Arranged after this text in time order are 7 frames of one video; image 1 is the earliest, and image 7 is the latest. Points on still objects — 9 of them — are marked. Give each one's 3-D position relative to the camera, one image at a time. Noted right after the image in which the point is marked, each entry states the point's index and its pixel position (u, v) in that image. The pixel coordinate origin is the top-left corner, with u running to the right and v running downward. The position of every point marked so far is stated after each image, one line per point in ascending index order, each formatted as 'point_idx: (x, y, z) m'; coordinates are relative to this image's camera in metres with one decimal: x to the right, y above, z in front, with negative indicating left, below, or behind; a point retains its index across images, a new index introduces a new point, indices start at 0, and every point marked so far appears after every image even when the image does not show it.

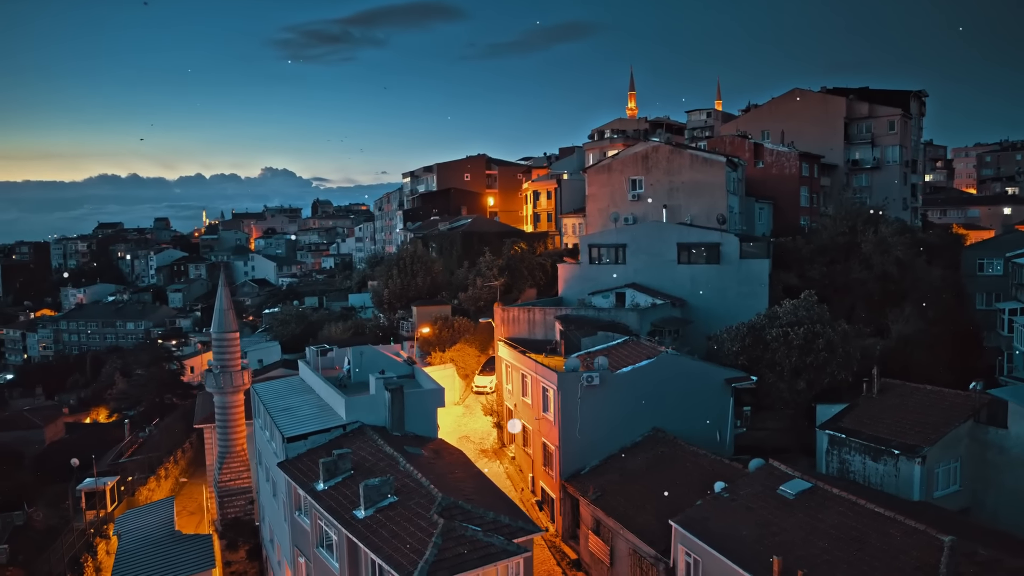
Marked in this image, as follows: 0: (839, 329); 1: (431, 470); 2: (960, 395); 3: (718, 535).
0: (+7.3, -0.9, +15.0) m
1: (-1.3, -3.0, +10.9) m
2: (+7.9, -1.9, +11.9) m
3: (+2.8, -3.4, +9.2) m
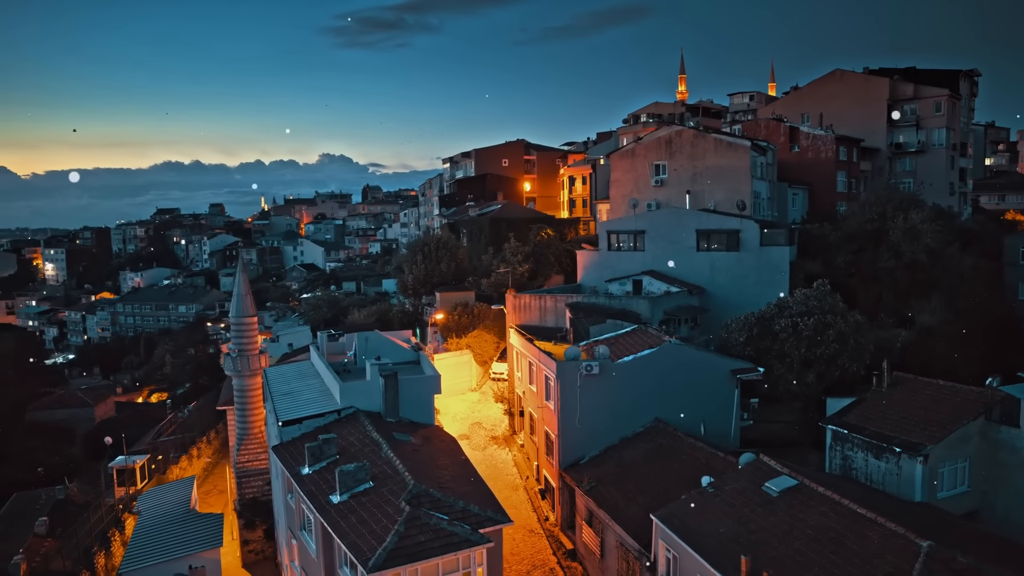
0: (+7.2, -0.7, +14.3) m
1: (-1.6, -2.7, +10.9) m
2: (+7.7, -1.7, +11.2) m
3: (+2.4, -3.2, +8.9) m
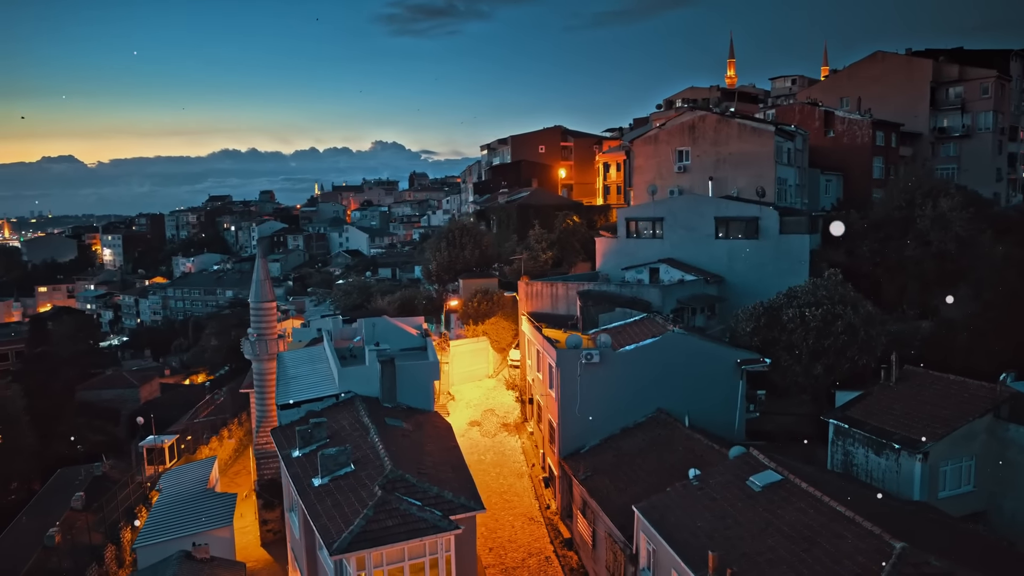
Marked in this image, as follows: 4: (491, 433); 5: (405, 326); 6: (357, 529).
0: (+7.2, -0.5, +13.8) m
1: (-1.8, -2.5, +10.9) m
2: (+7.5, -1.6, +10.6) m
3: (+2.1, -3.1, +8.7) m
4: (-0.6, -4.3, +20.0) m
5: (-2.9, -1.0, +17.8) m
6: (-1.8, -2.8, +7.9) m
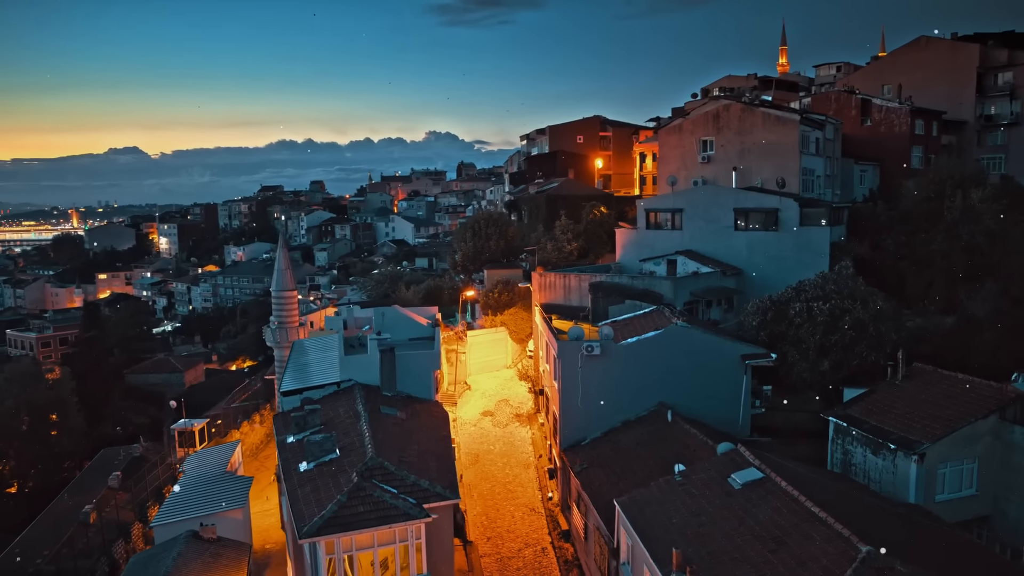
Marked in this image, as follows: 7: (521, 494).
0: (+7.2, -0.4, +13.3) m
1: (-2.0, -2.3, +11.0) m
2: (+7.3, -1.5, +10.2) m
3: (+1.8, -3.0, +8.6) m
4: (-0.3, -4.0, +20.1) m
5: (-2.6, -0.7, +18.0) m
6: (-2.2, -2.7, +8.0) m
7: (+0.2, -4.8, +15.7) m
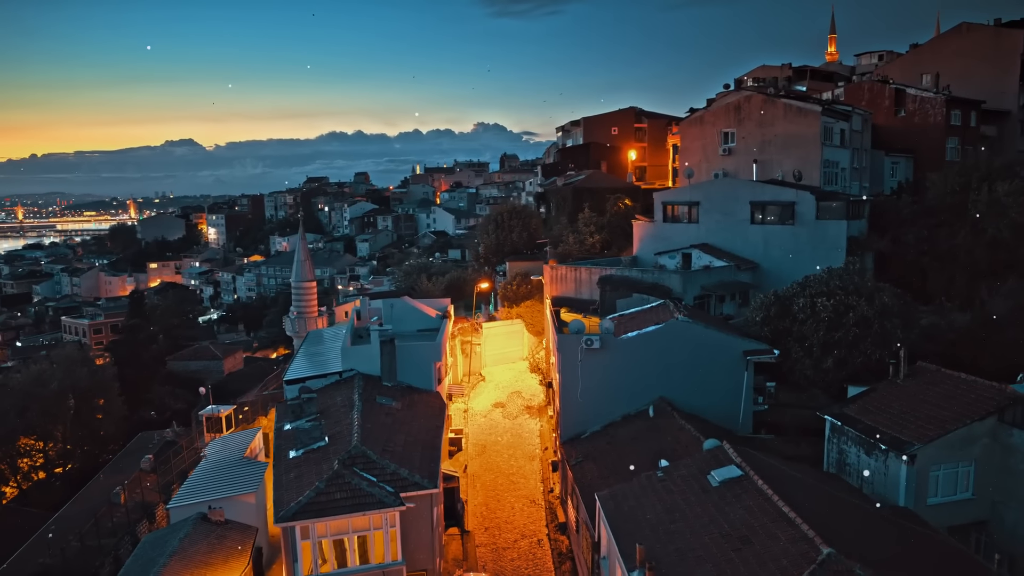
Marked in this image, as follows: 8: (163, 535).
0: (+7.2, -0.3, +13.0) m
1: (-2.2, -2.2, +11.2) m
2: (+7.0, -1.5, +9.8) m
3: (+1.4, -2.9, +8.6) m
4: (0.0, -3.8, +20.2) m
5: (-2.4, -0.5, +18.2) m
6: (-2.5, -2.6, +8.2) m
7: (+0.3, -4.6, +15.8) m
8: (-7.0, -5.0, +13.6) m
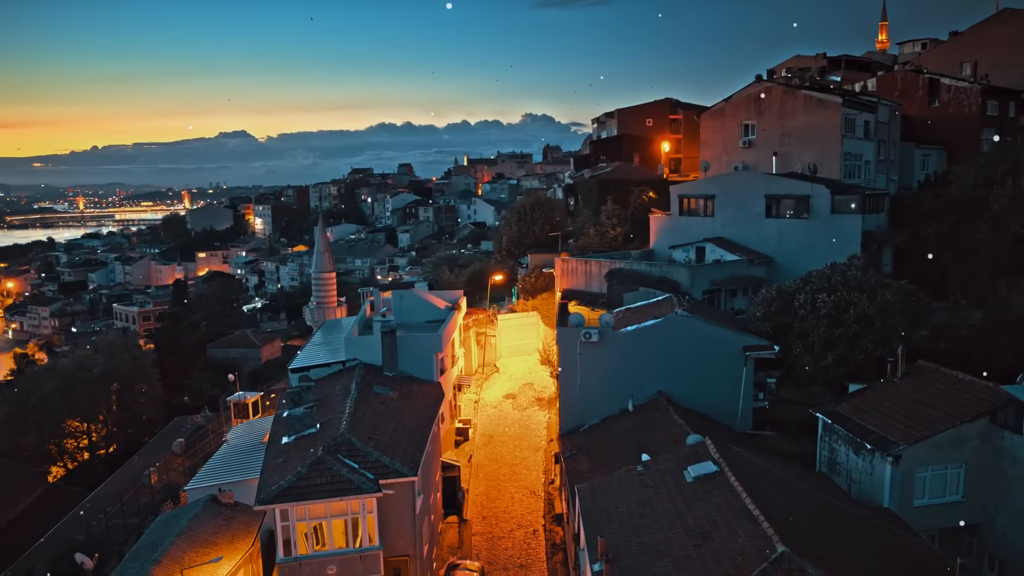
0: (+7.1, -0.2, +12.7) m
1: (-2.3, -2.1, +11.4) m
2: (+6.8, -1.4, +9.6) m
3: (+1.1, -2.8, +8.6) m
4: (+0.3, -3.6, +20.3) m
5: (-2.2, -0.3, +18.4) m
6: (-2.9, -2.5, +8.5) m
7: (+0.3, -4.5, +15.9) m
8: (-7.1, -4.8, +14.1) m
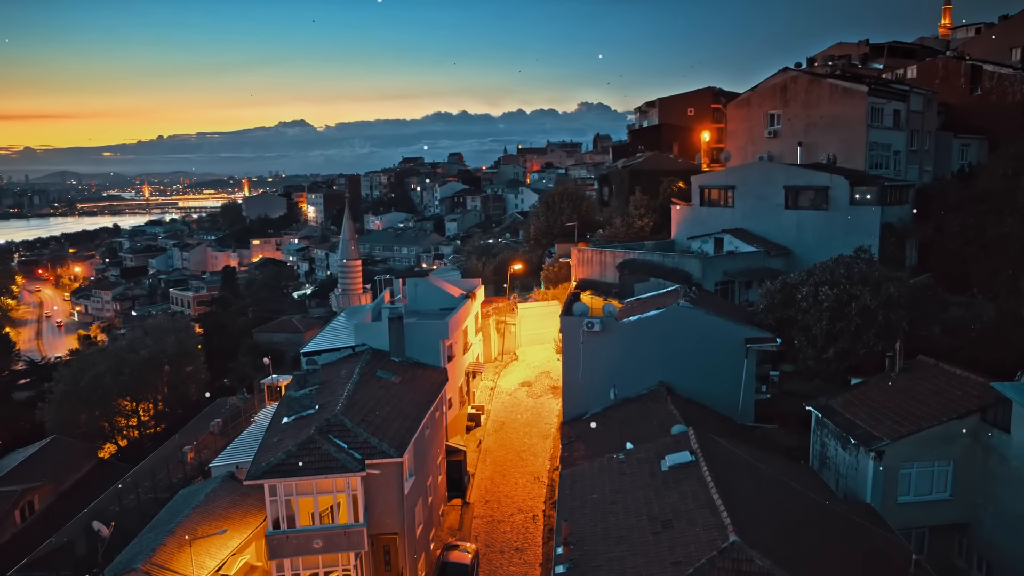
0: (+7.1, -0.1, +12.5) m
1: (-2.4, -1.8, +11.8) m
2: (+6.6, -1.4, +9.4) m
3: (+0.8, -2.7, +8.8) m
4: (+0.7, -3.3, +20.5) m
5: (-1.8, 0.0, +18.7) m
6: (-3.2, -2.3, +9.0) m
7: (+0.4, -4.2, +16.2) m
8: (-7.0, -4.5, +14.8) m
